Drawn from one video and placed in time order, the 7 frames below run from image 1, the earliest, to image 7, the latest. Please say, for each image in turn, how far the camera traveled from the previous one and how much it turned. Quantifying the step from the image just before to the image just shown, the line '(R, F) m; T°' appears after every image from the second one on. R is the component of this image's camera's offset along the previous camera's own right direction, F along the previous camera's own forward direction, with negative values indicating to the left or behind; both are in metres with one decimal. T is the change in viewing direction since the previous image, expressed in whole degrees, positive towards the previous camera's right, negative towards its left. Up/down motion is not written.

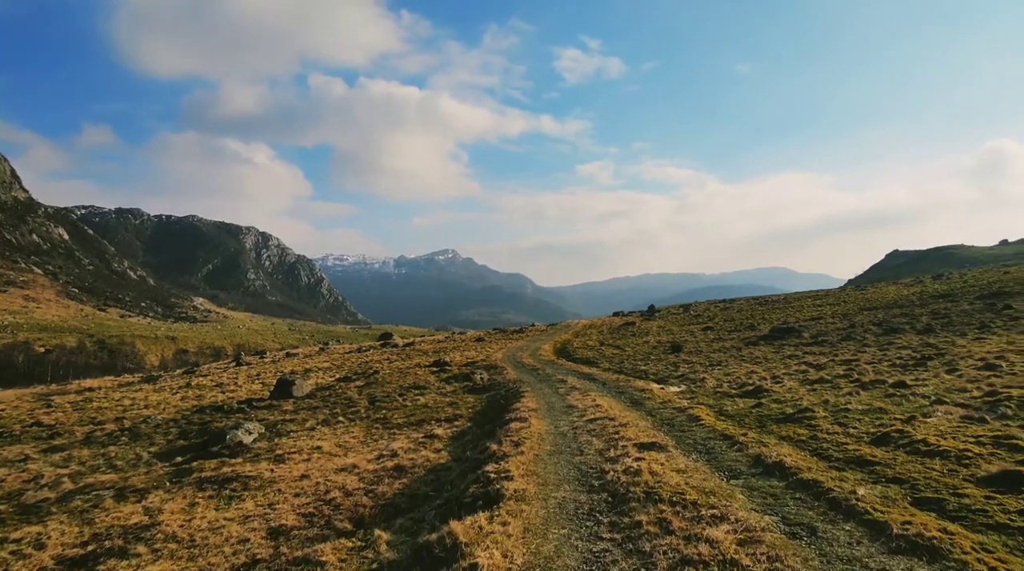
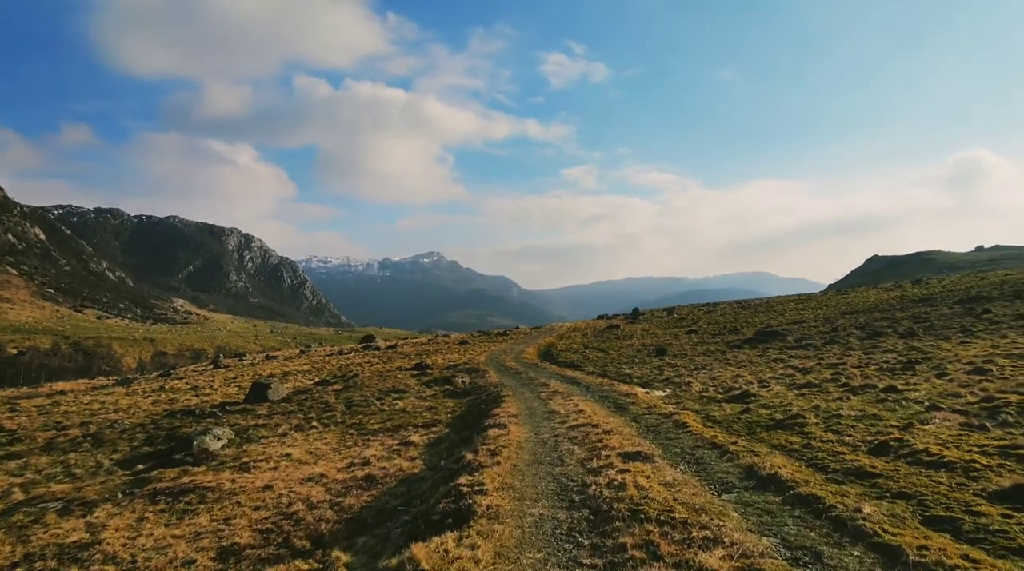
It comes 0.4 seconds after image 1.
(+0.3, +1.1) m; +2°
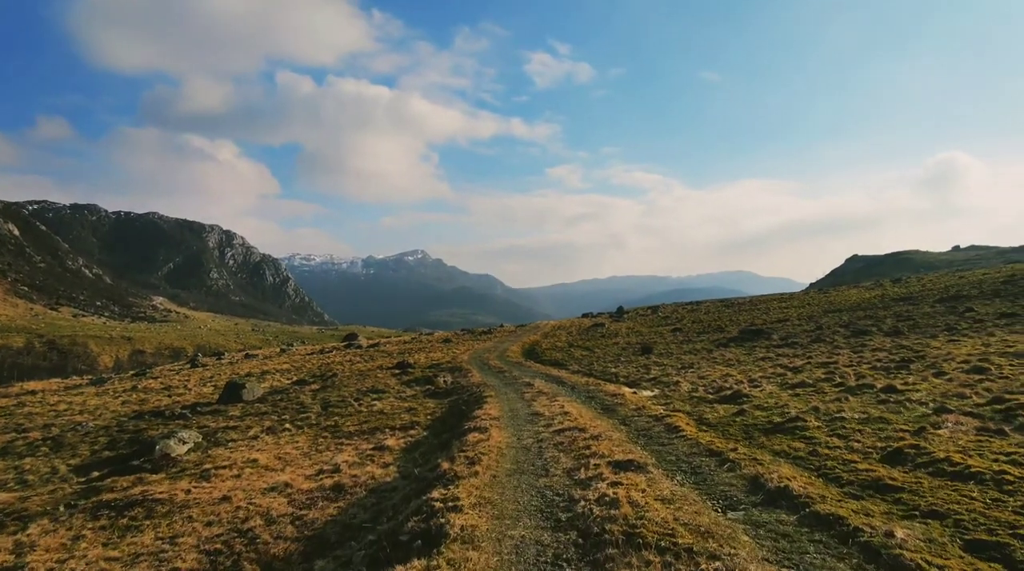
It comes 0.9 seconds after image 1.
(+0.2, +1.5) m; +2°
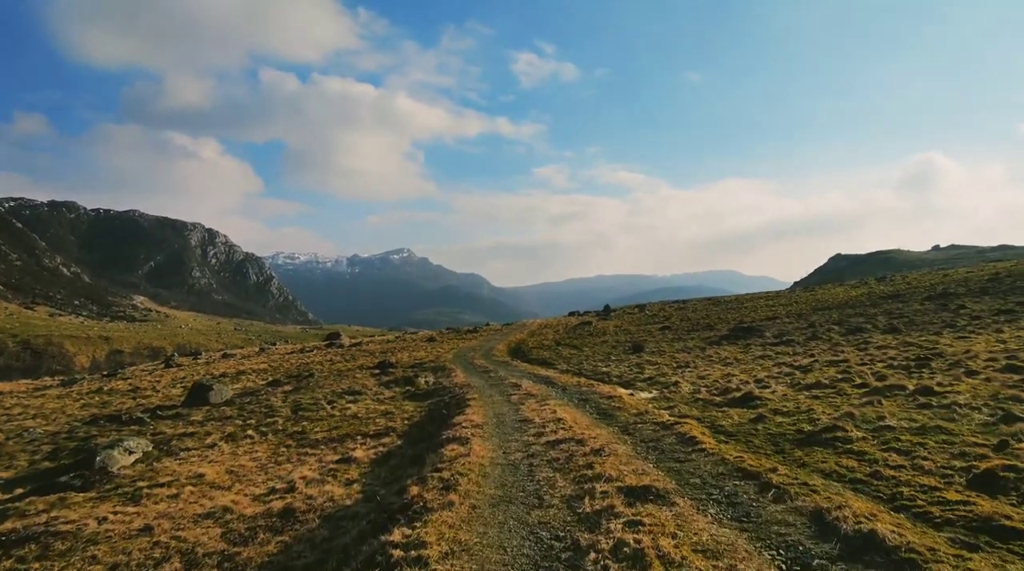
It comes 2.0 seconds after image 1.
(+0.1, +3.1) m; +1°
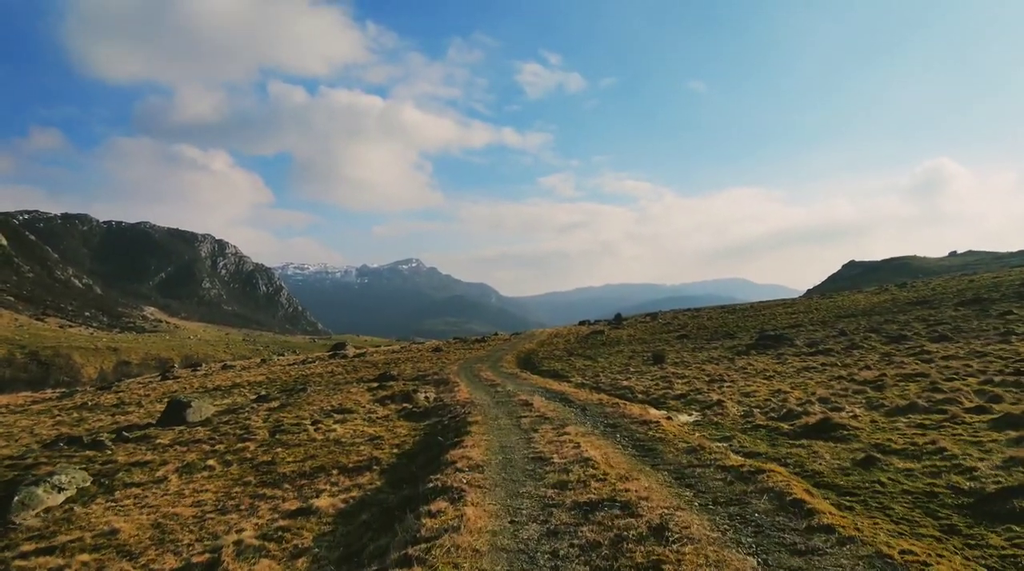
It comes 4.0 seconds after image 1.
(0.0, +5.3) m; -1°
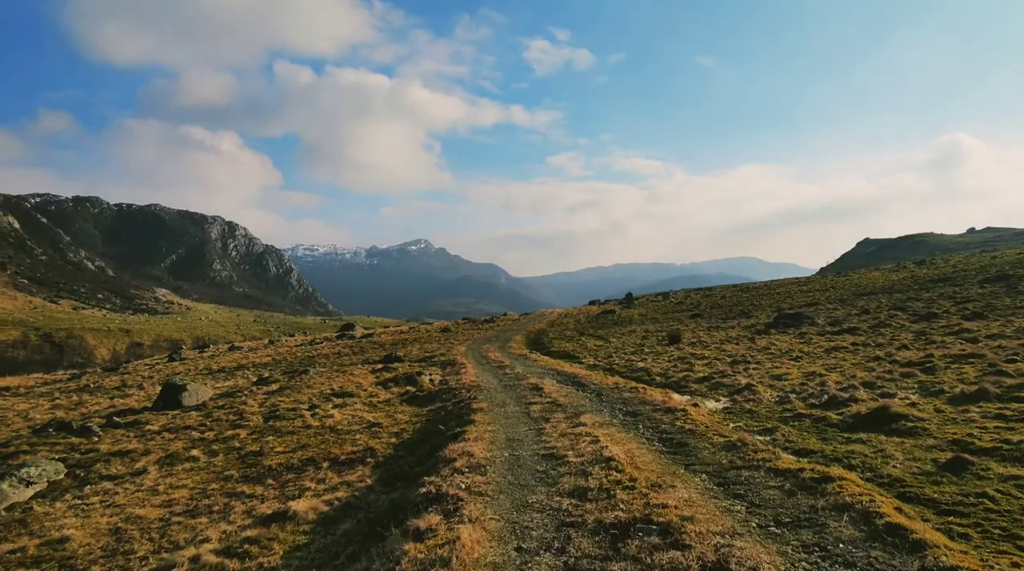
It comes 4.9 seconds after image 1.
(0.0, +2.7) m; -1°
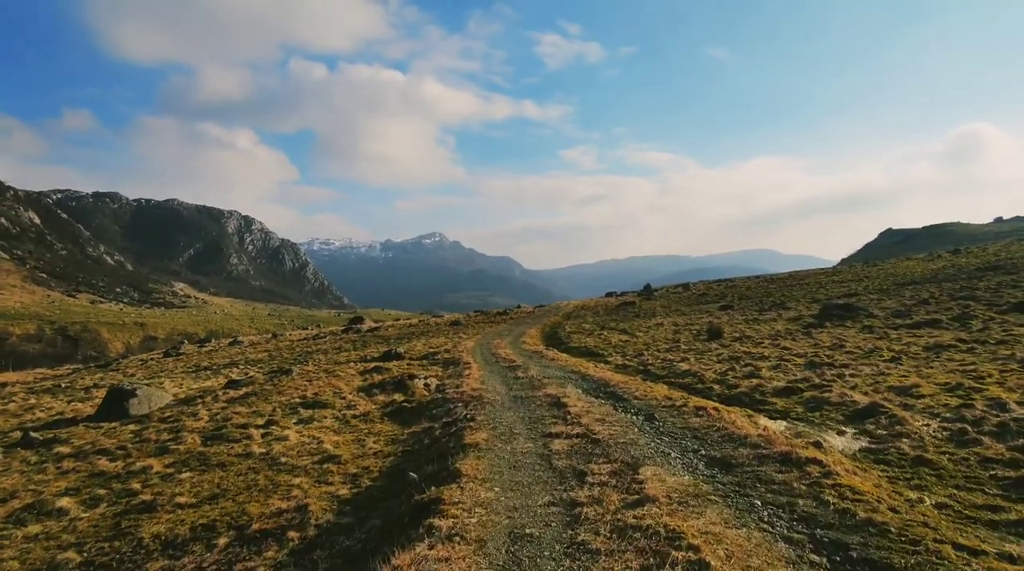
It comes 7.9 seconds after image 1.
(+0.1, +8.3) m; -2°
